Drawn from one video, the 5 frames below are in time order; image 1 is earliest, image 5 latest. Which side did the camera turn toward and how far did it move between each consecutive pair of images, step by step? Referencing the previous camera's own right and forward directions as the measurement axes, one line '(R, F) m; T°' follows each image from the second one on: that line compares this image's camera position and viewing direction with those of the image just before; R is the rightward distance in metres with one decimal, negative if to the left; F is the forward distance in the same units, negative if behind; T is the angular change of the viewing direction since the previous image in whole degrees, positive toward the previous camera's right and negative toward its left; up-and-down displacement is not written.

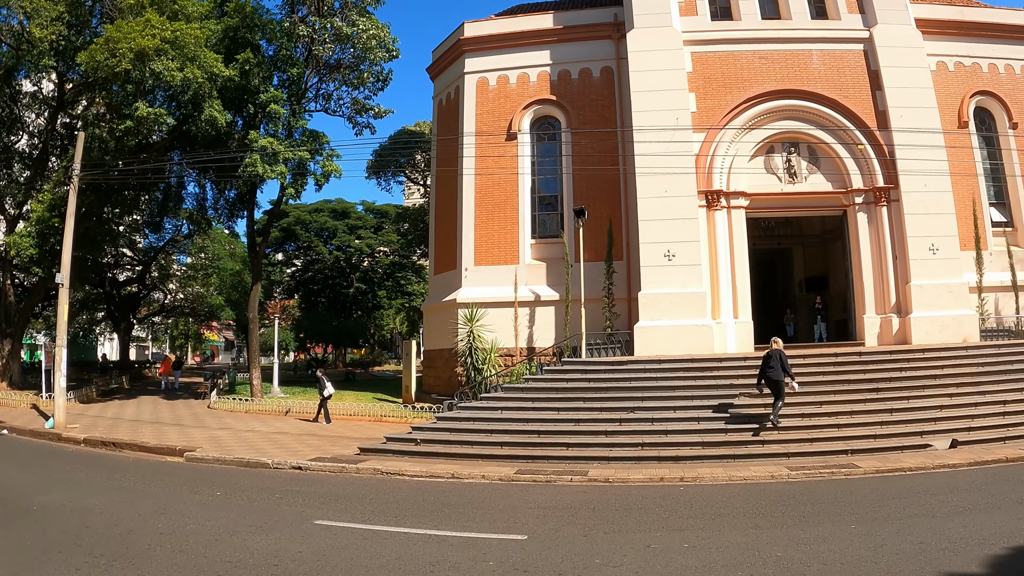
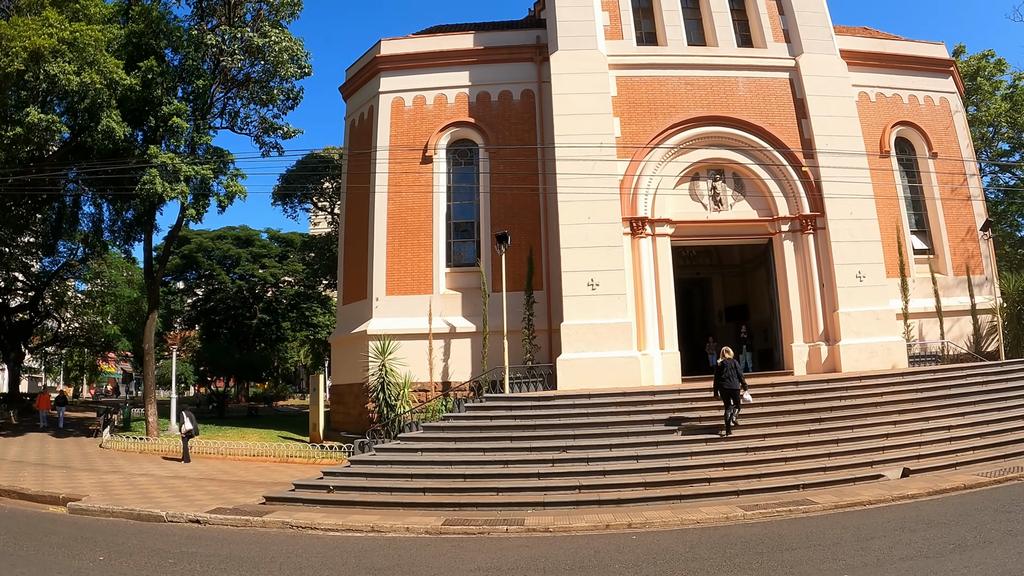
(-0.1, +1.1) m; +7°
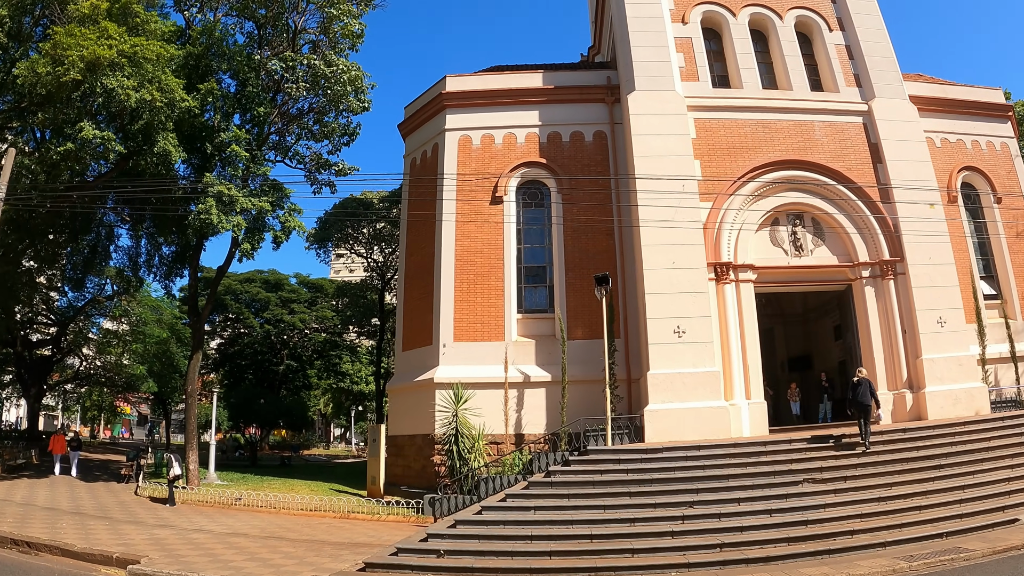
(-2.3, +0.5) m; +2°
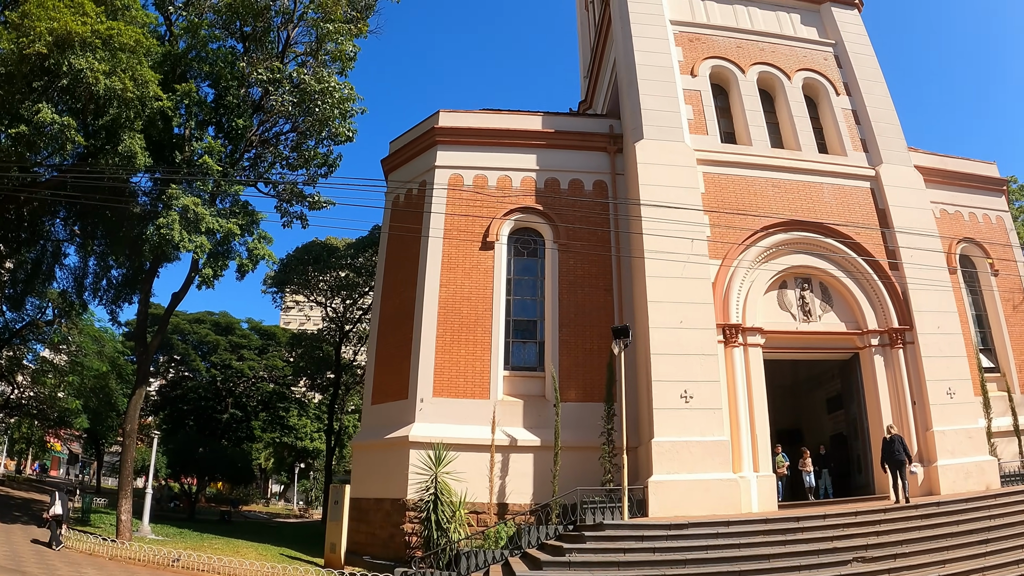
(-0.9, +1.2) m; +4°
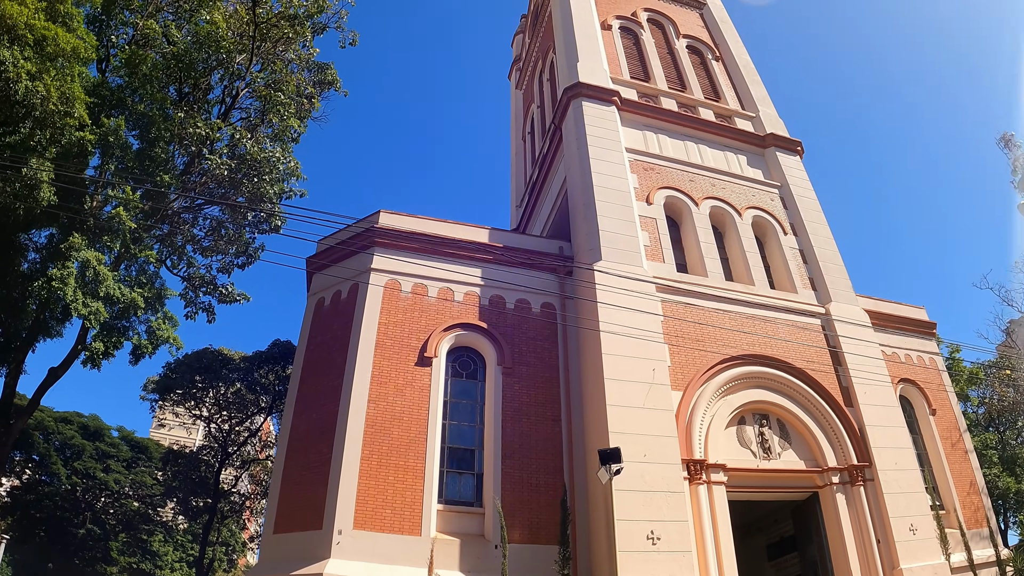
(-0.9, +1.2) m; +8°
